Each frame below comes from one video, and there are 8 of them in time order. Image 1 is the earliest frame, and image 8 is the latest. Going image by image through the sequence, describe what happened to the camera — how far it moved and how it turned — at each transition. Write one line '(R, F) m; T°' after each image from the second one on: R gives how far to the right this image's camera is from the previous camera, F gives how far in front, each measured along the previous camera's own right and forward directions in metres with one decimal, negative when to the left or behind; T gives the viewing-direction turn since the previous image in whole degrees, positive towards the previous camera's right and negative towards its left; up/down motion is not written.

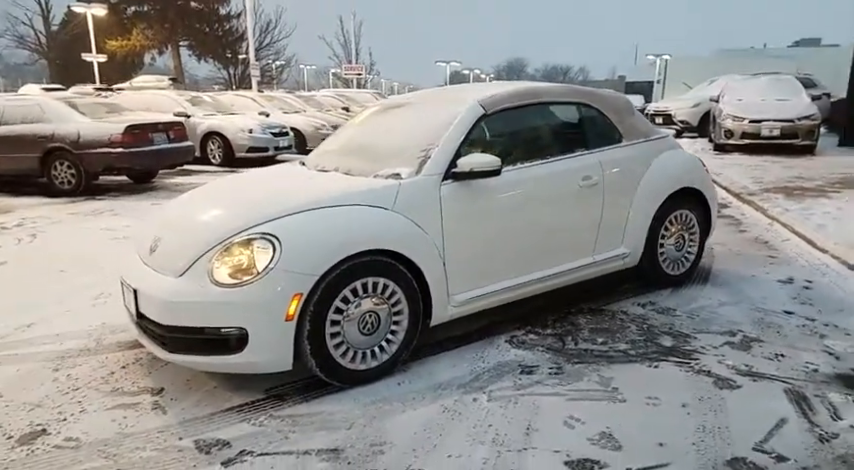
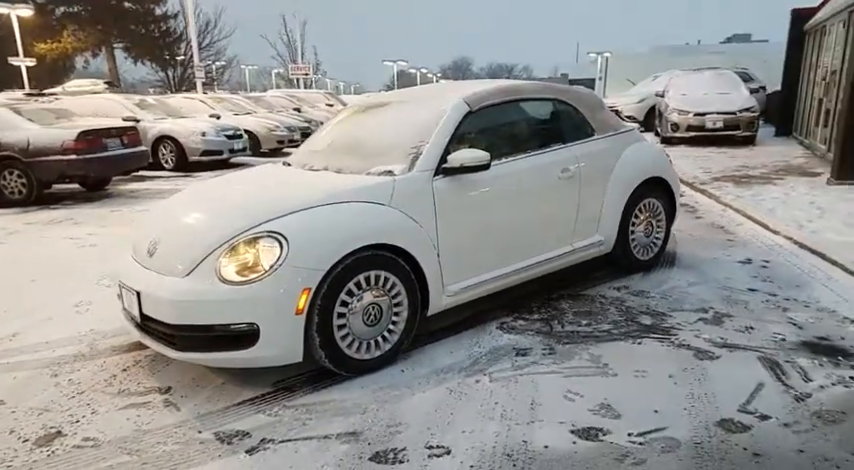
(-0.2, -0.1) m; +4°
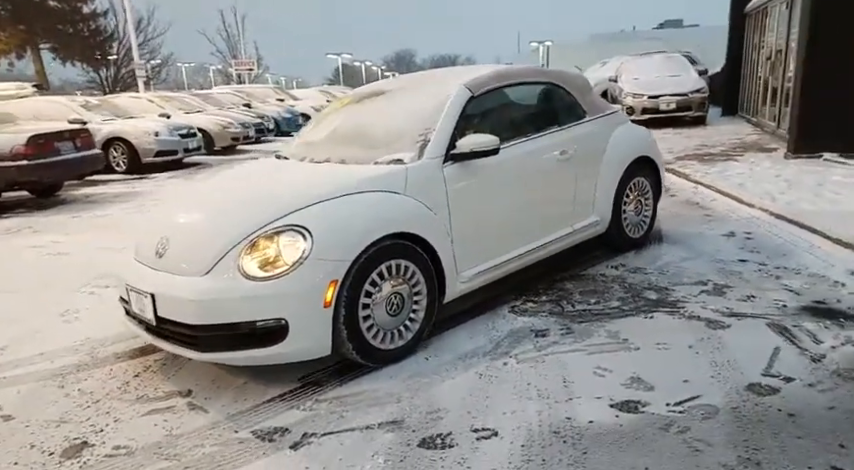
(-0.3, 0.0) m; +4°
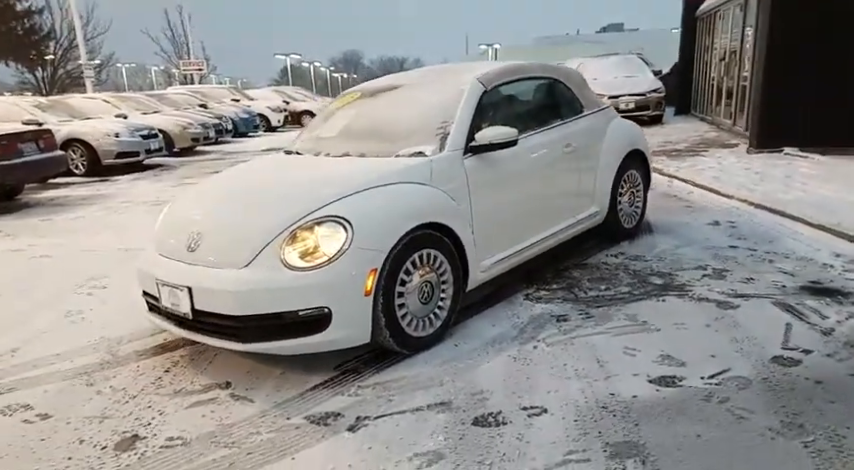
(-0.3, -0.1) m; +4°
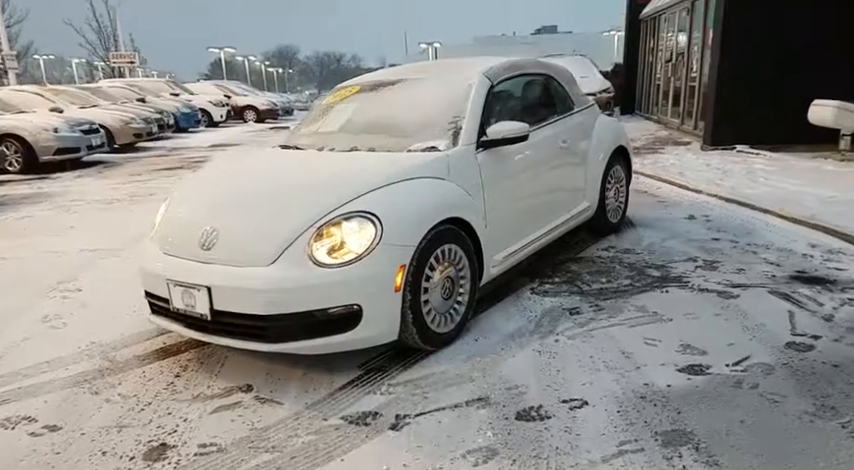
(-0.4, 0.0) m; +5°
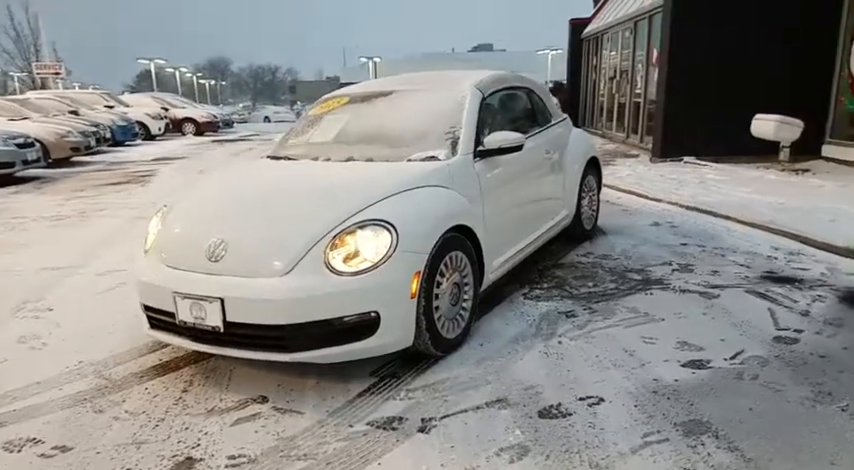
(-0.3, 0.0) m; +5°
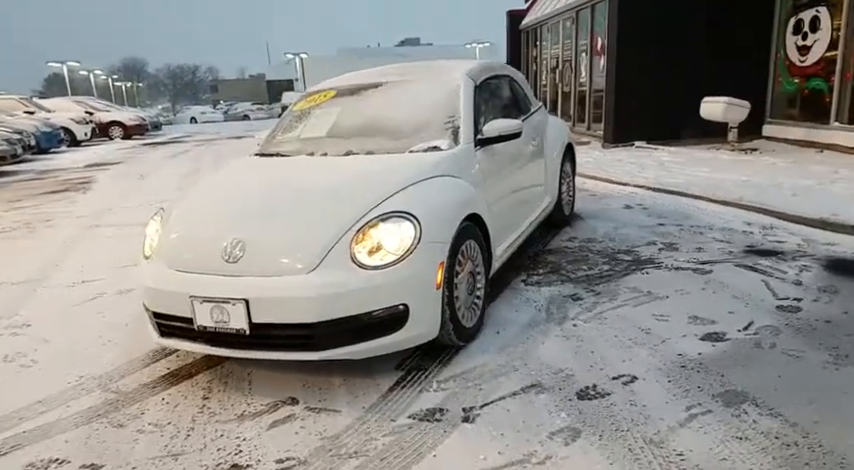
(-0.3, 0.0) m; +5°
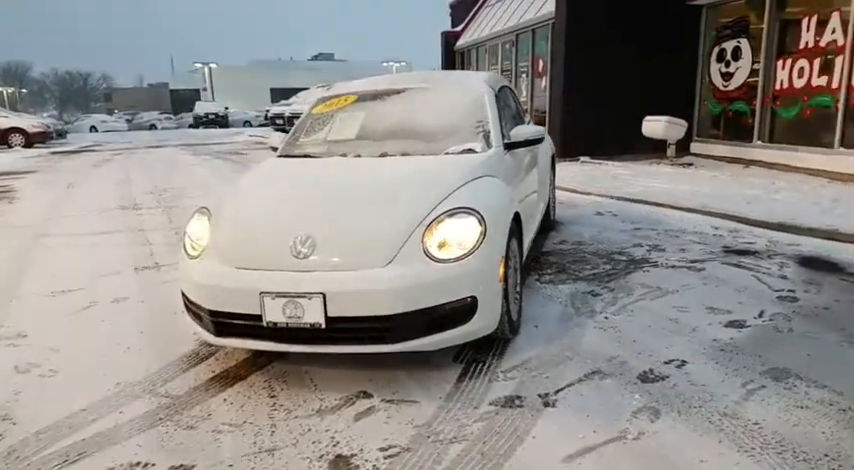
(-0.6, -0.1) m; +8°
